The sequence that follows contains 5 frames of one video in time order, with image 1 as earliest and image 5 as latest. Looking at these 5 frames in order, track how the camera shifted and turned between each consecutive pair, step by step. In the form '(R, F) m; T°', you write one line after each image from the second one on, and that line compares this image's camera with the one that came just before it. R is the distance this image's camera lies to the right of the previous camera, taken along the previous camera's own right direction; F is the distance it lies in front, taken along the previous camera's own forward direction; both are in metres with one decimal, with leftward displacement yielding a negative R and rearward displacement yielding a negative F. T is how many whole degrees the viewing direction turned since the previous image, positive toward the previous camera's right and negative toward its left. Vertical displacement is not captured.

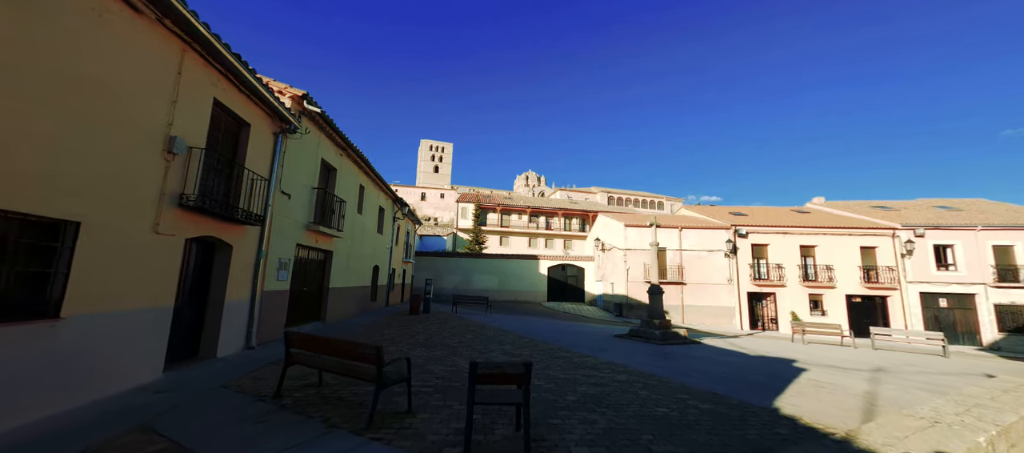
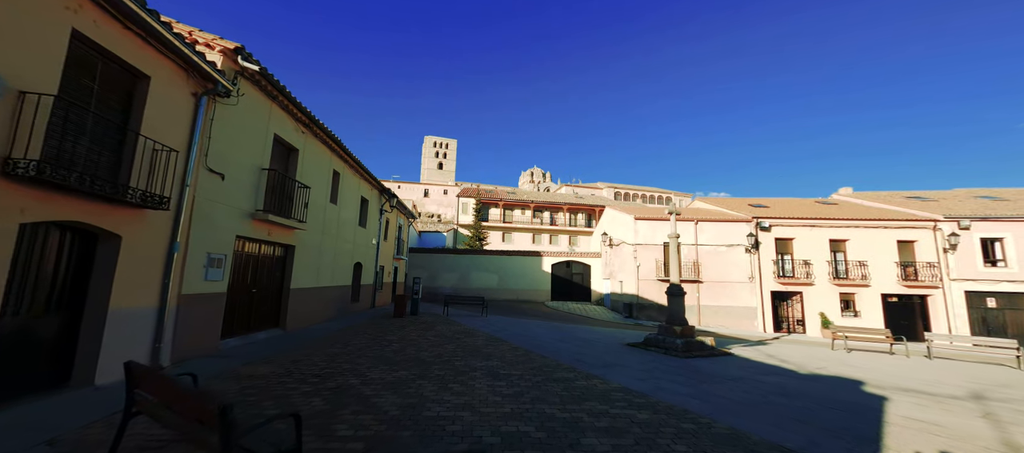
(+0.3, +1.7) m; -1°
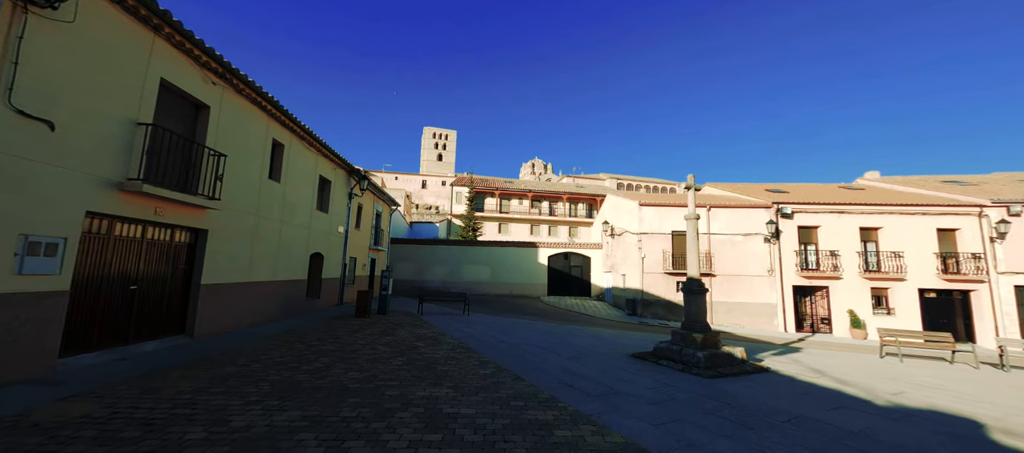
(+0.6, +2.1) m; 0°
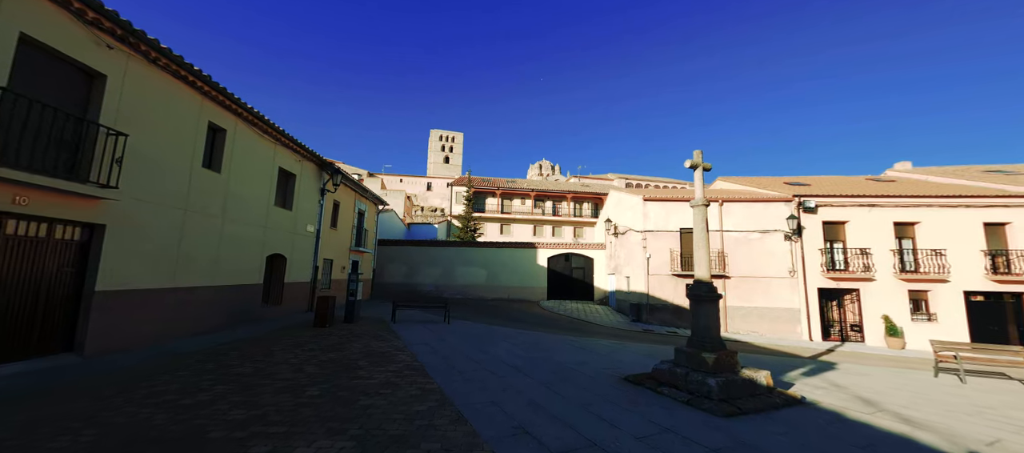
(+0.8, +1.5) m; -2°
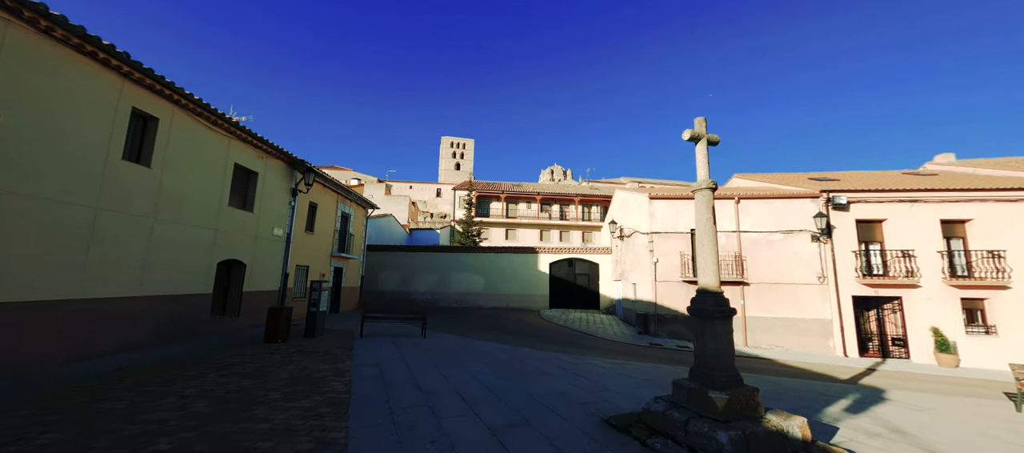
(+0.8, +1.4) m; -2°
